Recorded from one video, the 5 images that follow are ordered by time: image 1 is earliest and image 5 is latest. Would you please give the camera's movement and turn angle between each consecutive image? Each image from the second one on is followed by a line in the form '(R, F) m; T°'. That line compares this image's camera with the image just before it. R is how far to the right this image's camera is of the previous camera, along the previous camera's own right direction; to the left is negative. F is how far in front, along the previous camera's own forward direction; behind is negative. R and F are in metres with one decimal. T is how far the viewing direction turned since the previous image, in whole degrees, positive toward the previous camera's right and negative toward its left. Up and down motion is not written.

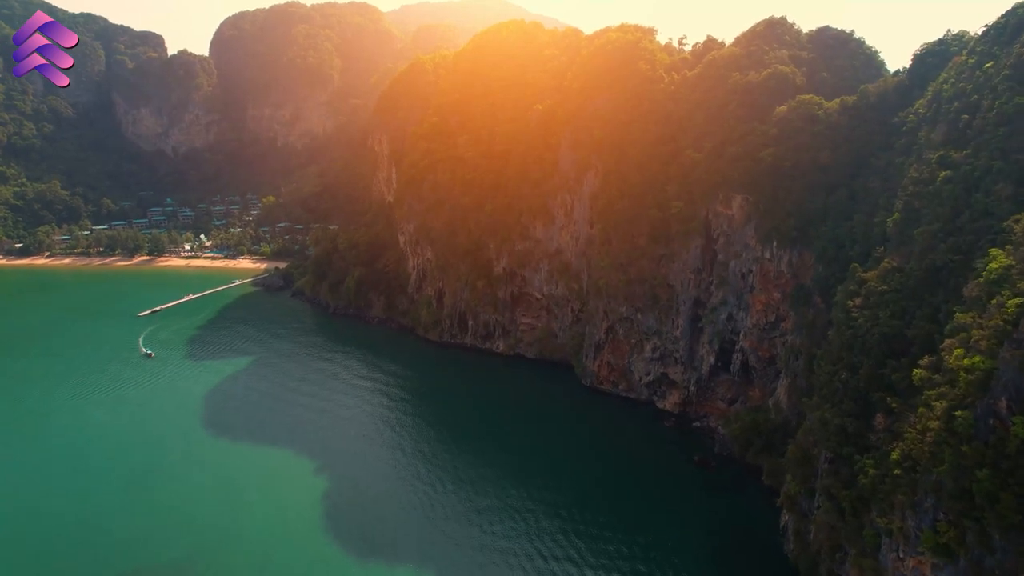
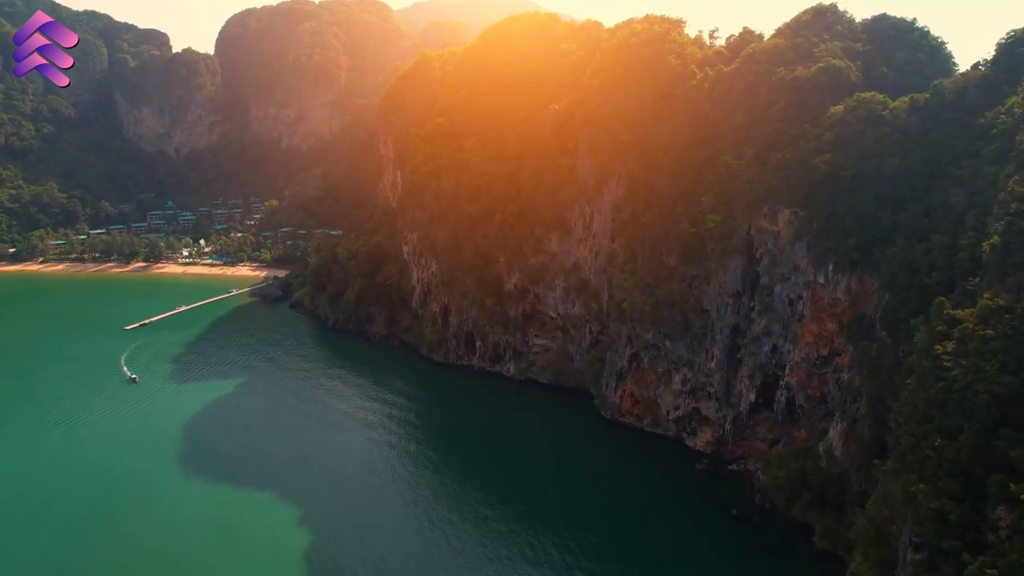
(+0.1, +5.0) m; -1°
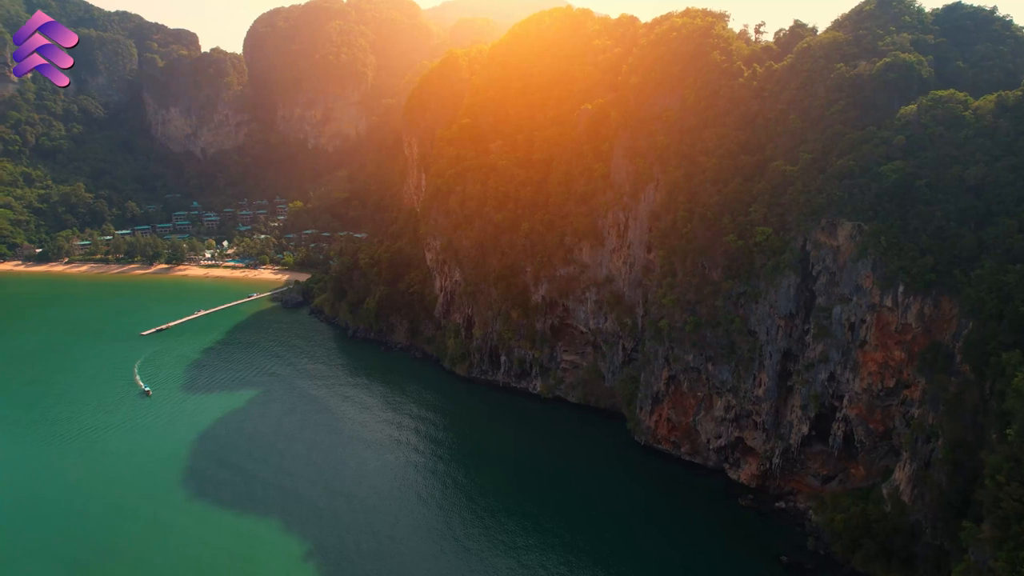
(0.0, +3.0) m; -2°
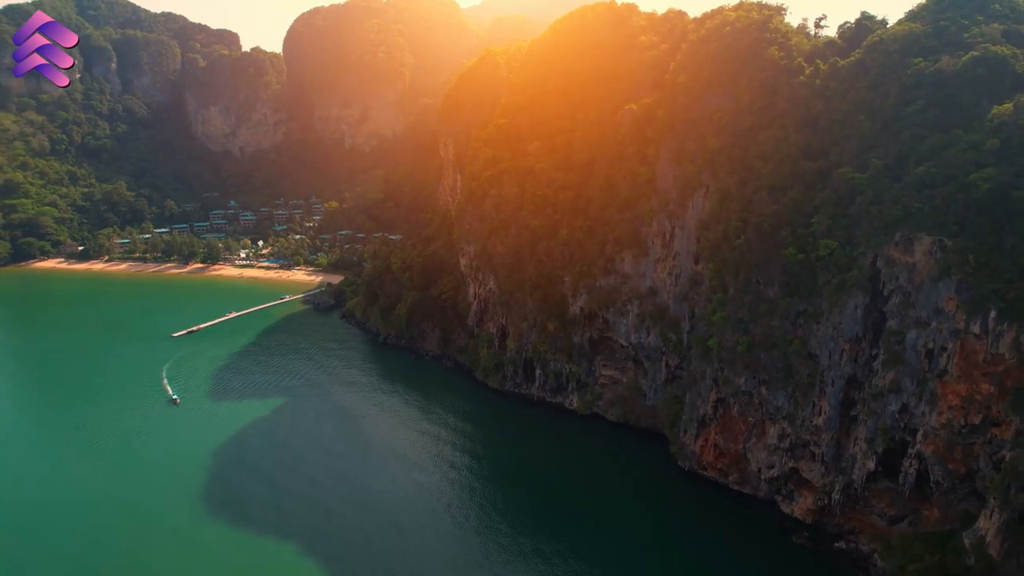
(-0.1, +2.4) m; -3°
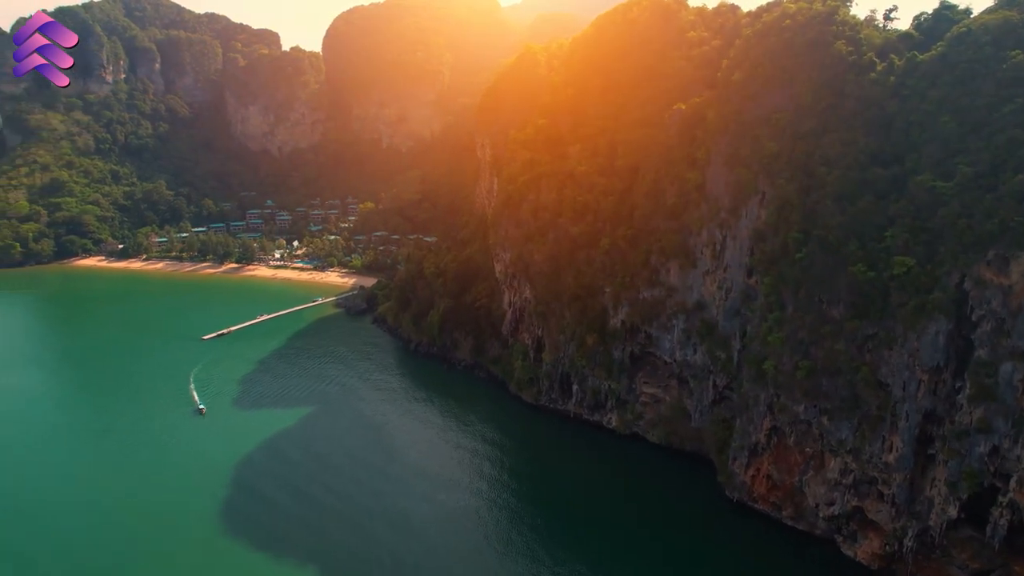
(0.0, +2.5) m; -3°
